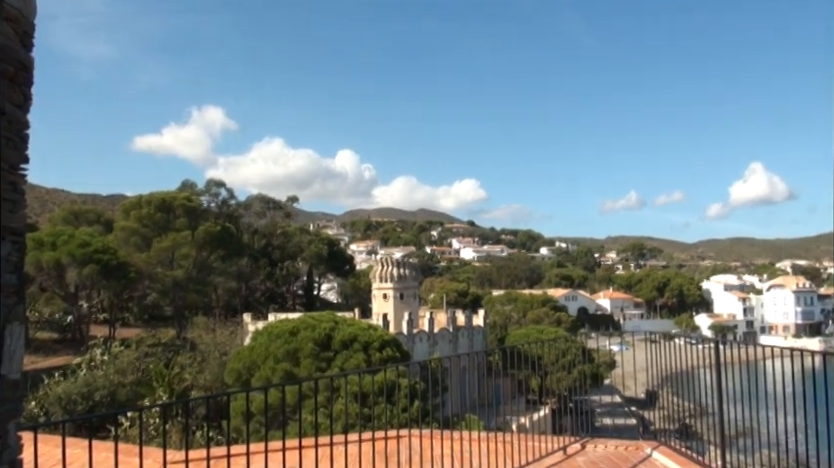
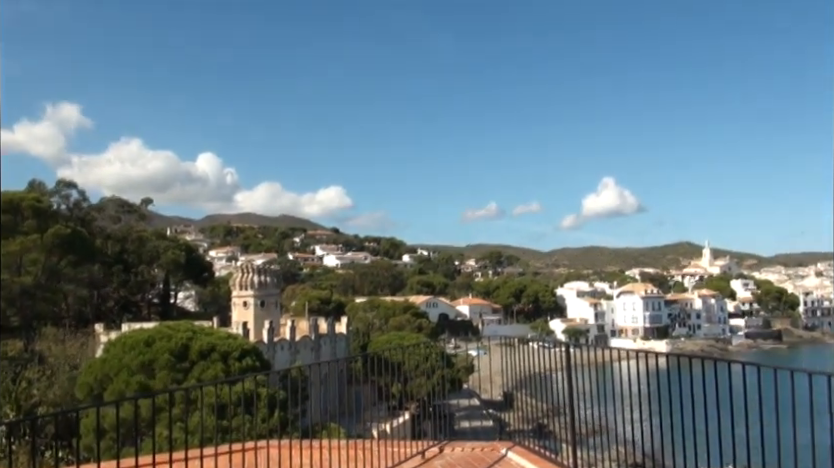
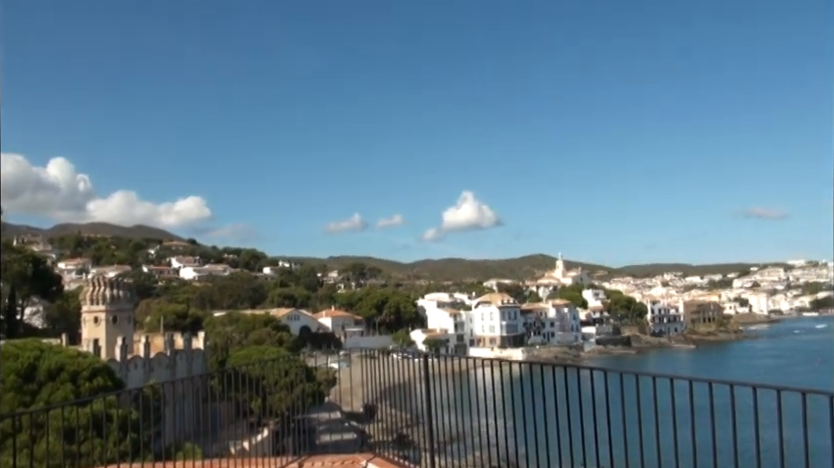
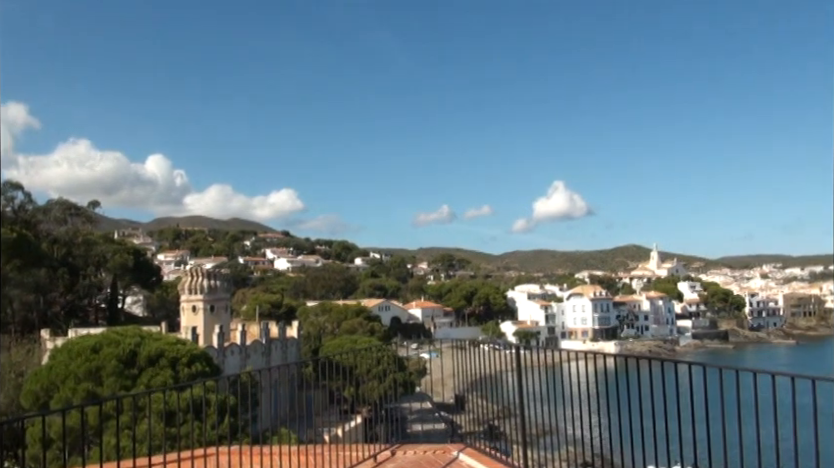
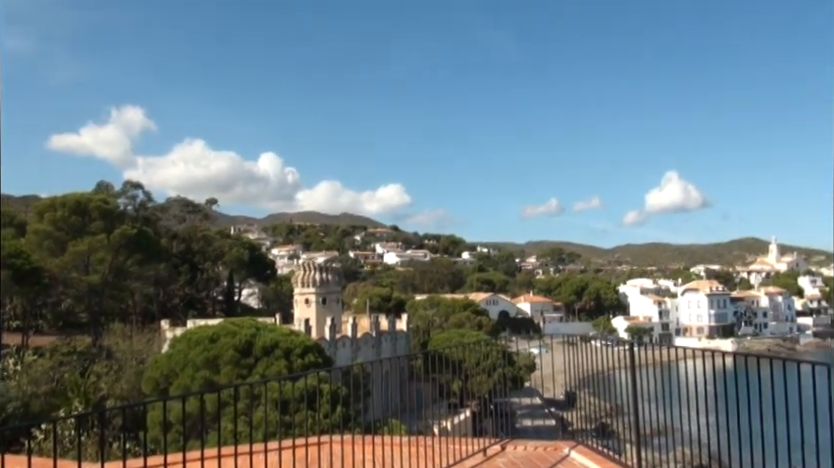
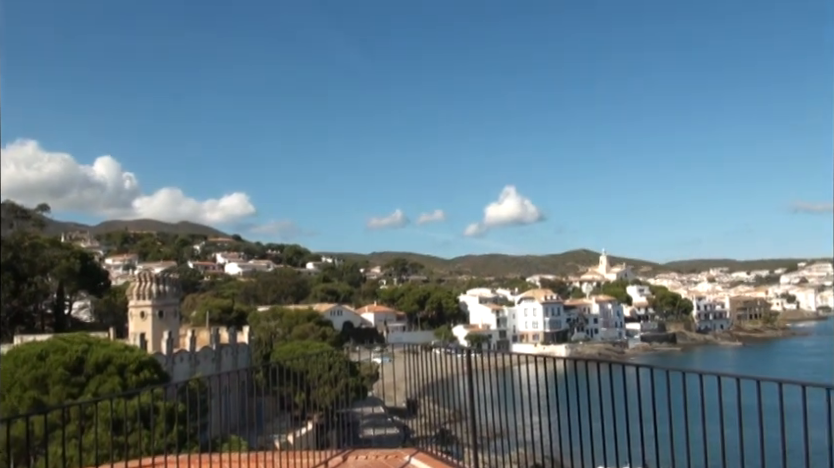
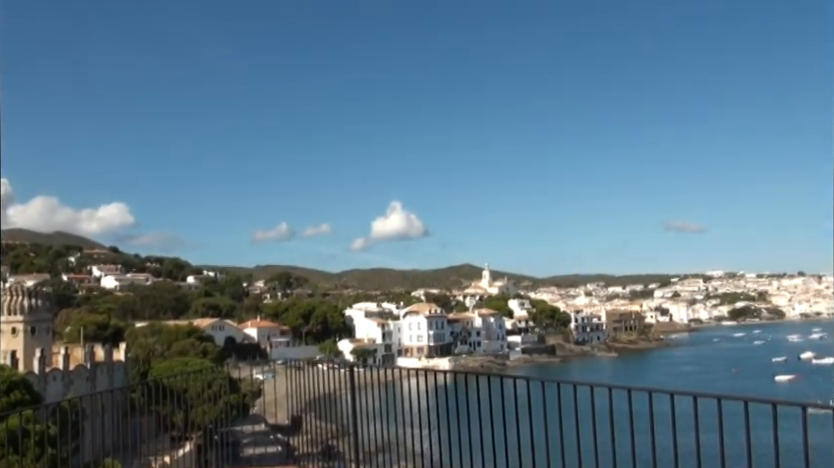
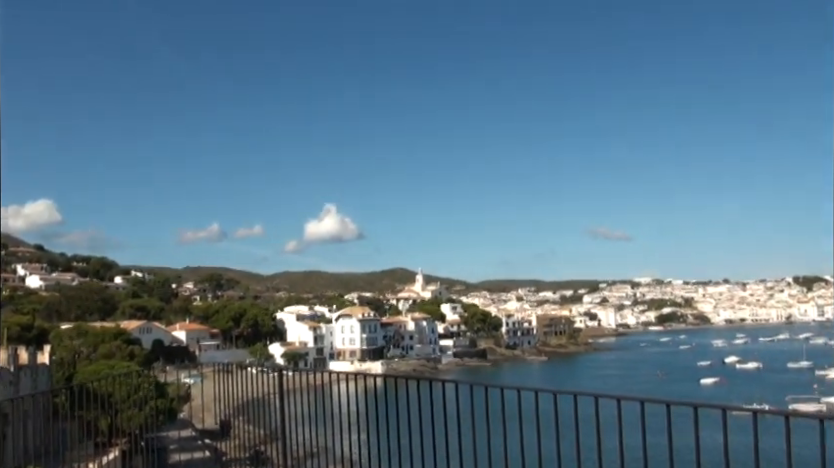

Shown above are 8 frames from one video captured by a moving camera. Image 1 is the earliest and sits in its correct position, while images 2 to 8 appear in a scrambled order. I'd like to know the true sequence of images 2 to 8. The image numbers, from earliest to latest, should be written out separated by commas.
5, 2, 4, 6, 3, 7, 8
